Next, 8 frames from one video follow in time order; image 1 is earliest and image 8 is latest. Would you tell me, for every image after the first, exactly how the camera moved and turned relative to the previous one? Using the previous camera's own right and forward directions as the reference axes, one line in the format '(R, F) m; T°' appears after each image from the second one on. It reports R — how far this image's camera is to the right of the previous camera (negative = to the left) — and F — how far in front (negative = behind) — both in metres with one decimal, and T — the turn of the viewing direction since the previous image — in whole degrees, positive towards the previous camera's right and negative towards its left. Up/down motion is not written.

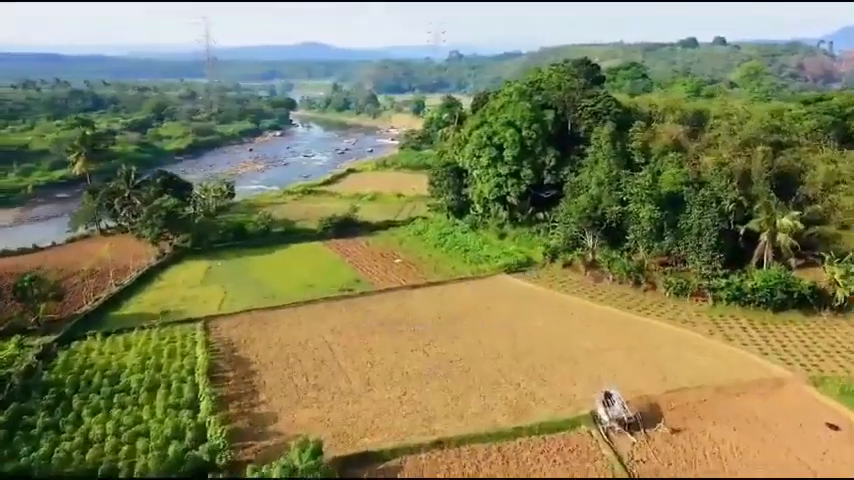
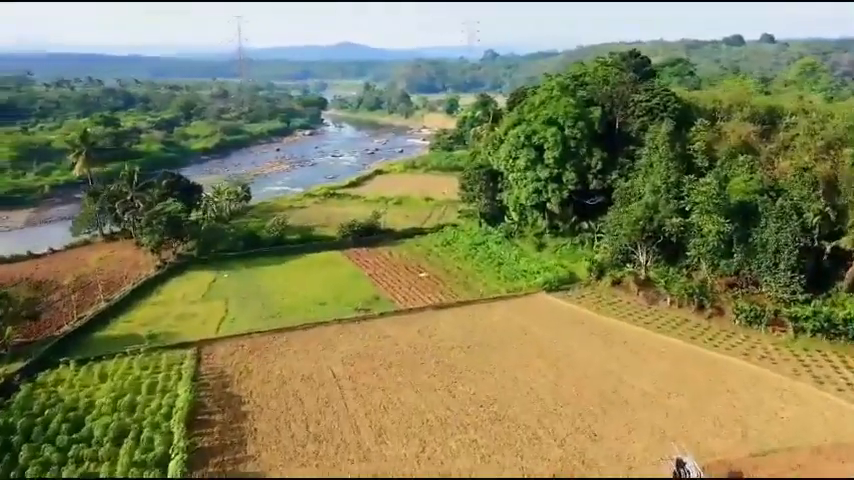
(+0.2, +4.2) m; -3°
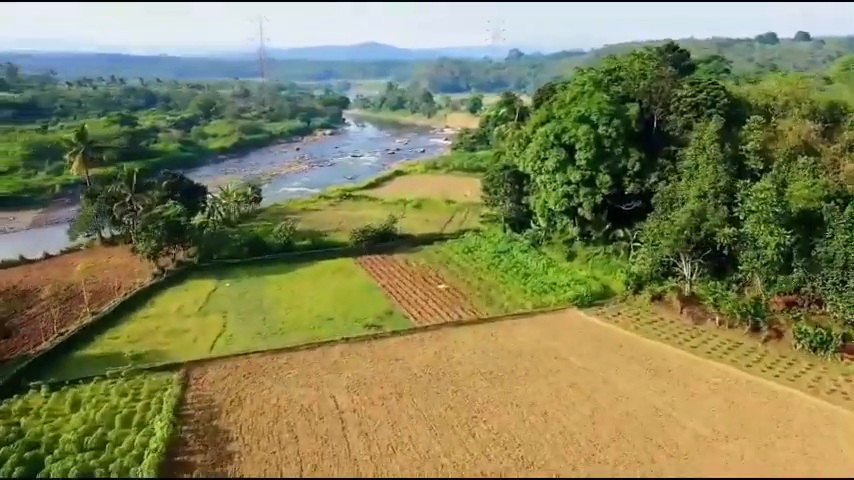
(+0.2, +2.9) m; -2°
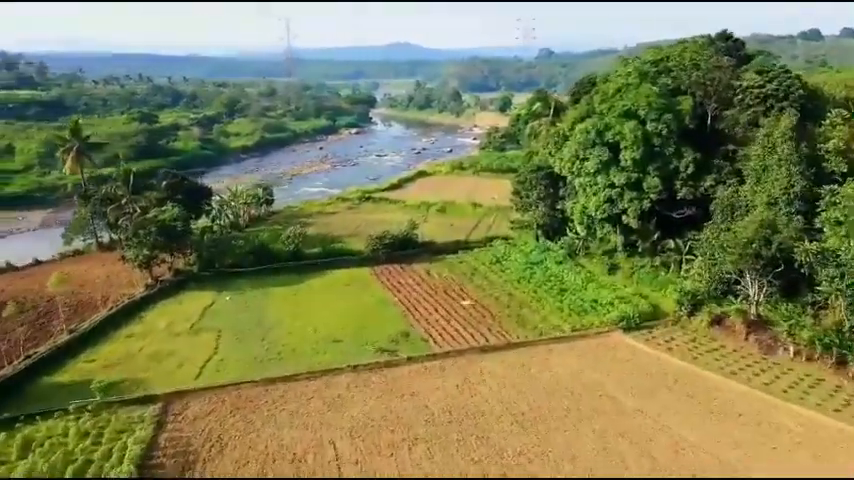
(+0.2, +3.6) m; -2°
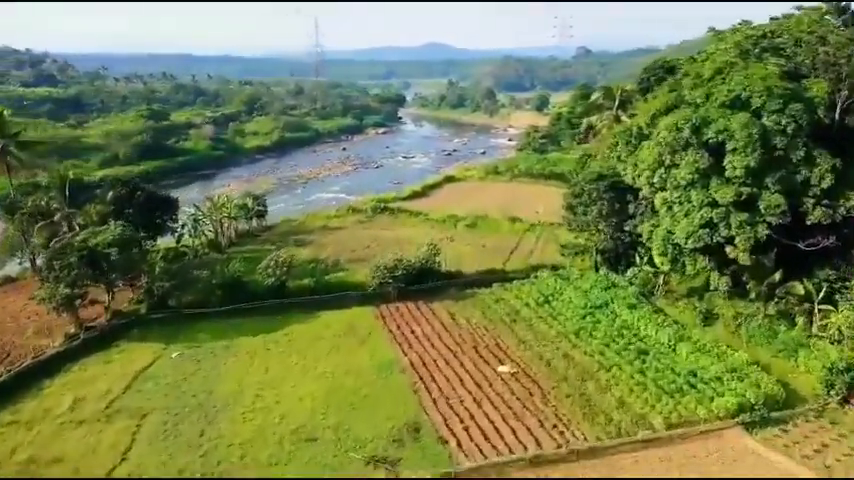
(+0.2, +8.0) m; -3°
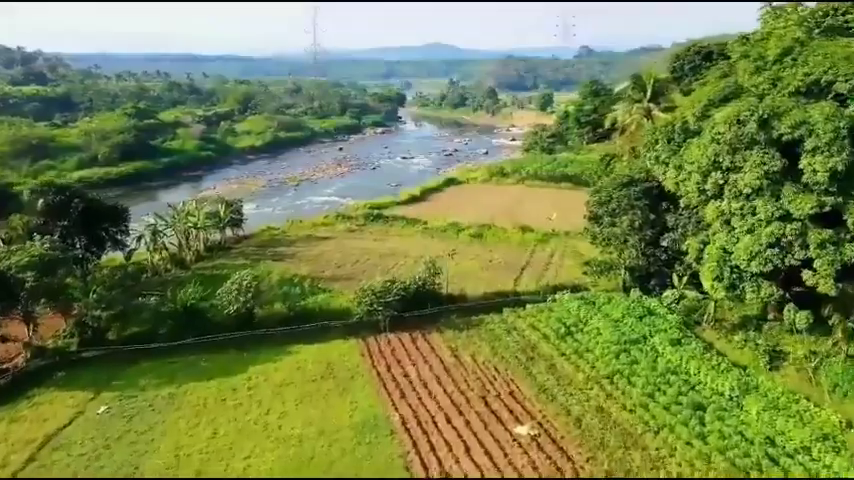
(+0.1, +4.3) m; 0°
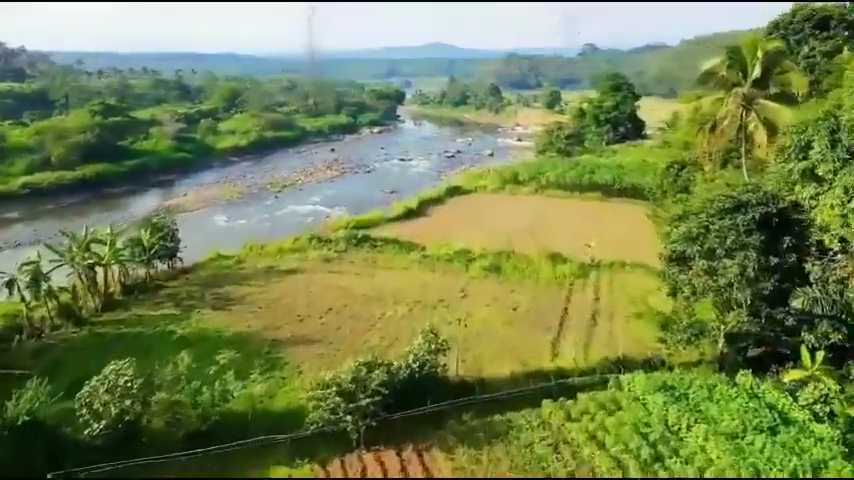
(0.0, +7.8) m; 0°
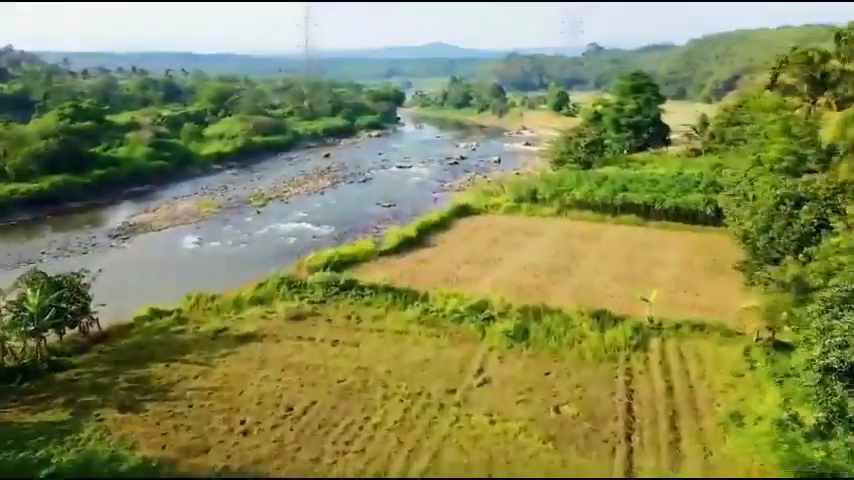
(0.0, +6.2) m; 0°
